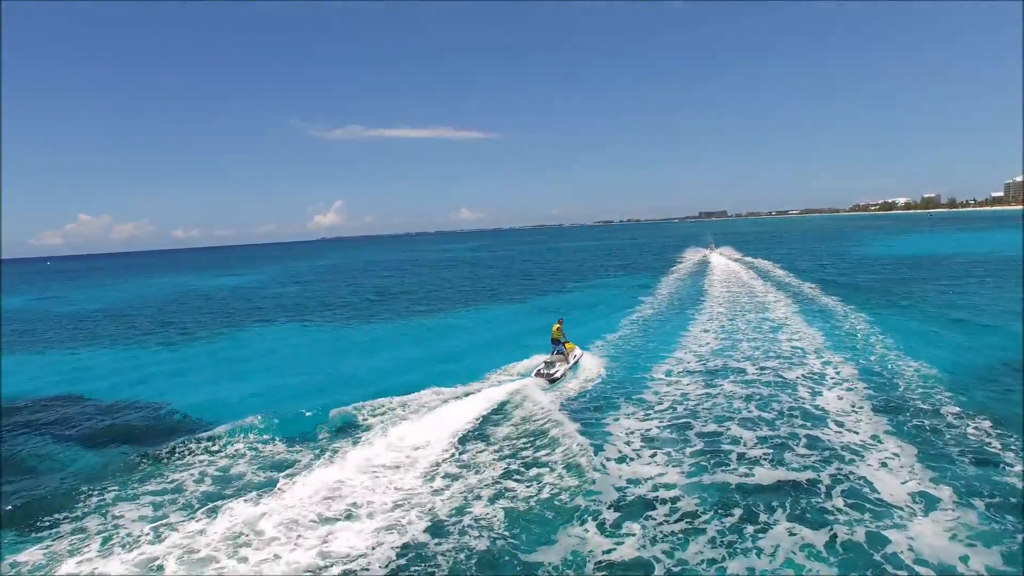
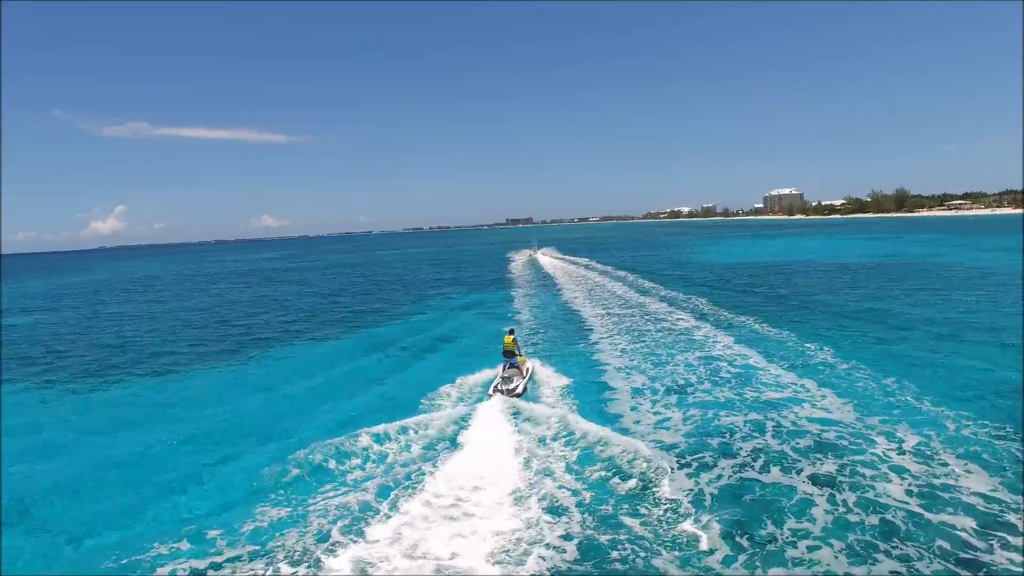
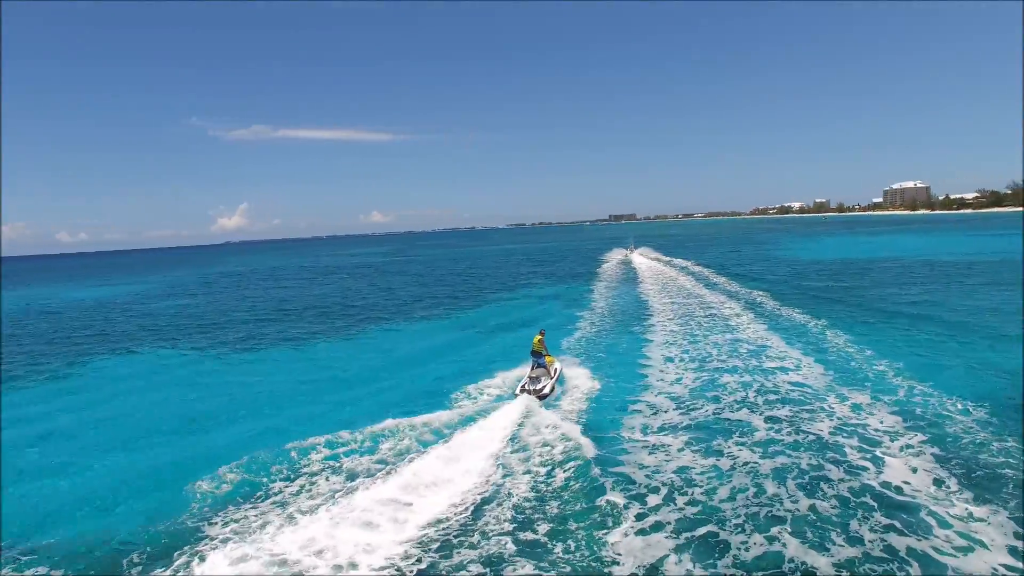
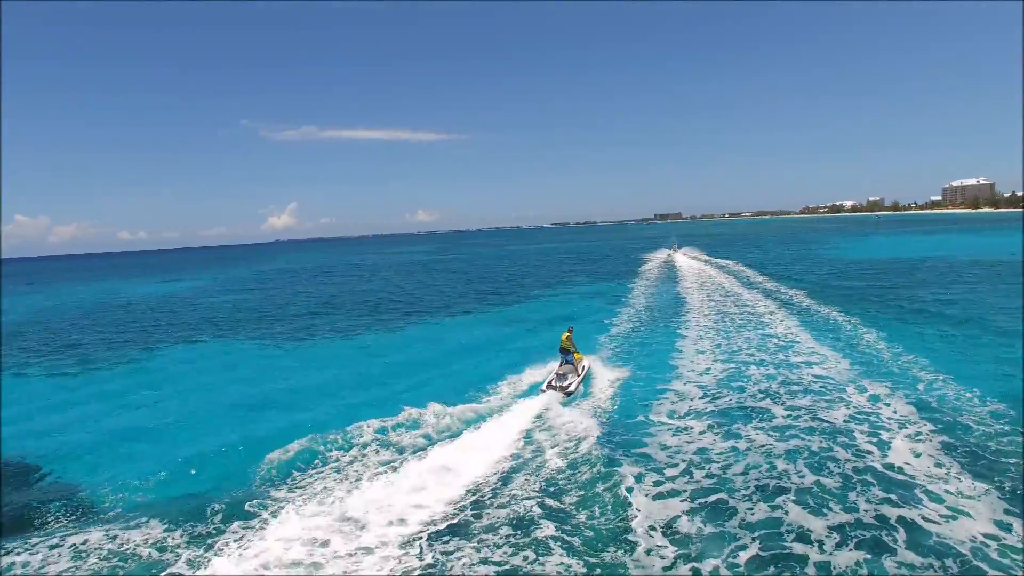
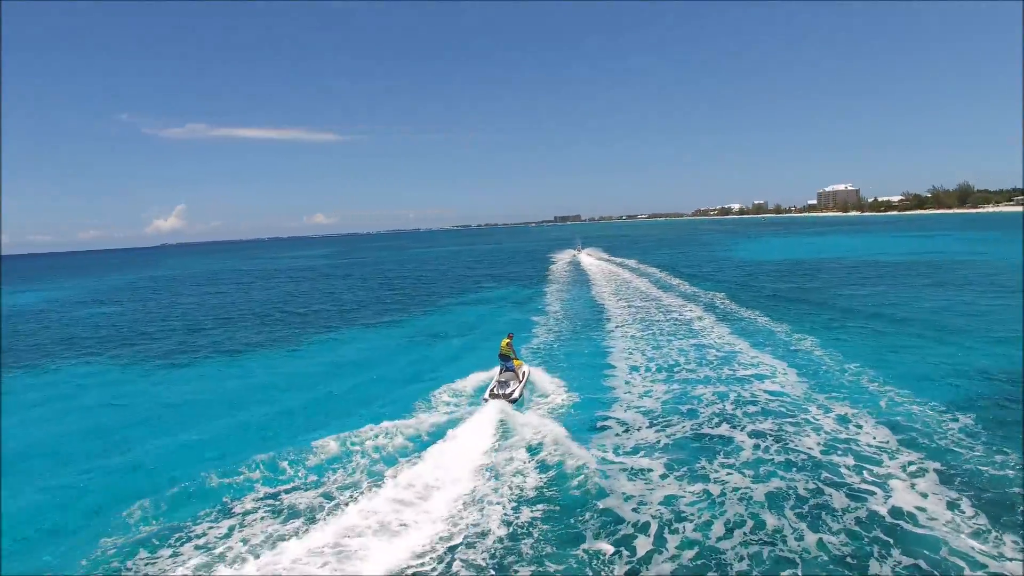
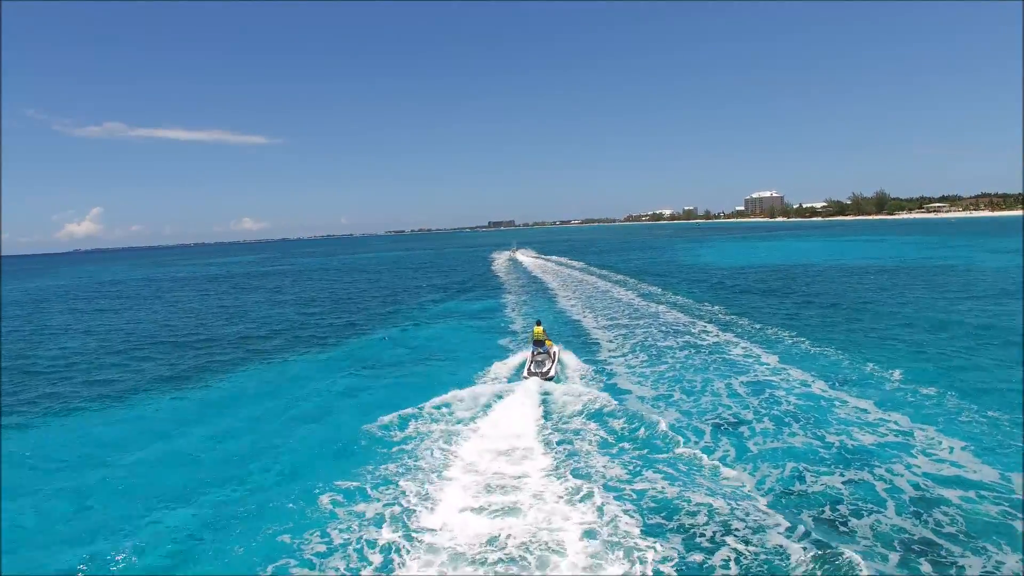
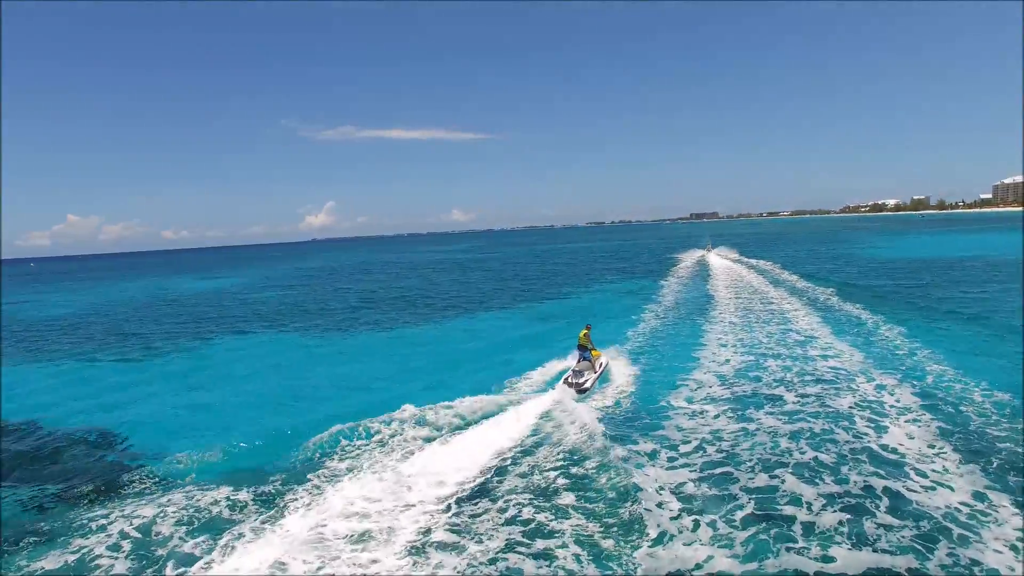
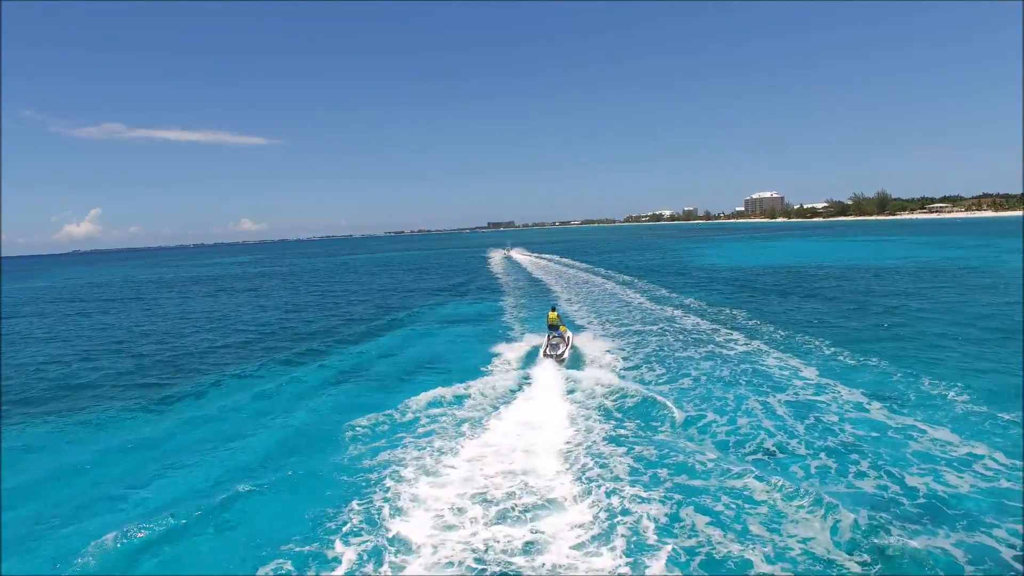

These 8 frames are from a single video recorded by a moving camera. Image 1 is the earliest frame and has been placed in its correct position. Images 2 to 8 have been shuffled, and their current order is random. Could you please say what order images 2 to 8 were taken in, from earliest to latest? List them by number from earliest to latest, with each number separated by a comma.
7, 4, 3, 5, 2, 6, 8
